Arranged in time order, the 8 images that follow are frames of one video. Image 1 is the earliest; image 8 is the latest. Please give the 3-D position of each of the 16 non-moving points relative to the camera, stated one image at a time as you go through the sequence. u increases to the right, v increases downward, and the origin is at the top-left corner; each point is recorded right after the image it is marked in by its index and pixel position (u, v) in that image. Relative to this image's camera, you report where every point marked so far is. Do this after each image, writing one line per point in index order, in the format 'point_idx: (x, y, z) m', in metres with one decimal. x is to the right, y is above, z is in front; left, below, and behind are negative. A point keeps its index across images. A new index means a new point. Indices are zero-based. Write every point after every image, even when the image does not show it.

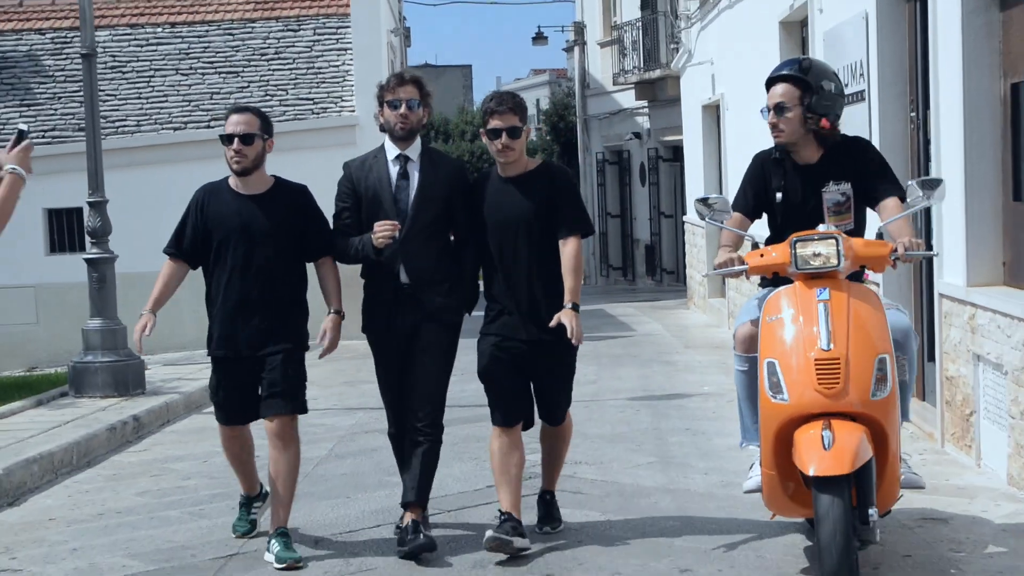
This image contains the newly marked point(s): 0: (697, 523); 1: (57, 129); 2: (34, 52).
0: (+0.7, -0.9, +5.6) m
1: (-4.8, +1.7, +15.9) m
2: (-5.4, +2.6, +17.1) m
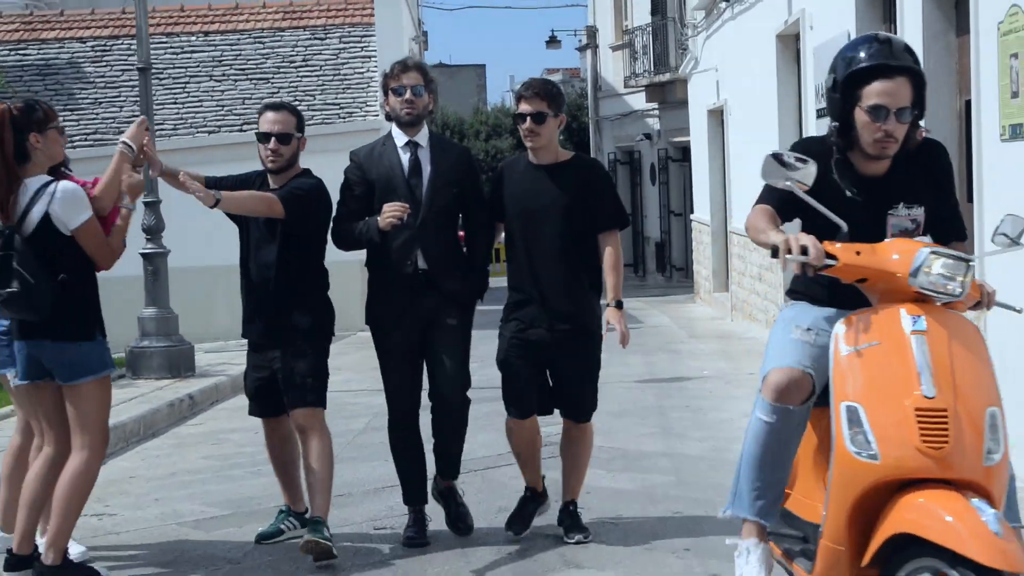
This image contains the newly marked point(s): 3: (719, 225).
0: (+0.8, -0.8, +6.6) m
1: (-4.6, +1.7, +16.9) m
2: (-5.2, +2.7, +18.1) m
3: (+2.4, +0.7, +17.8) m
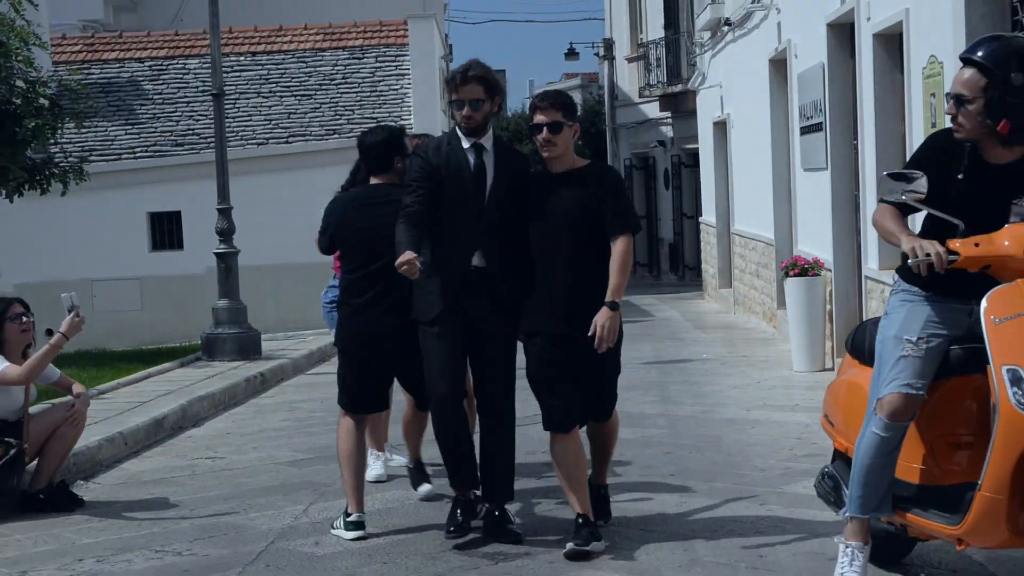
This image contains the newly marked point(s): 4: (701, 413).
0: (+0.9, -0.8, +8.2) m
1: (-4.3, +1.8, +18.6) m
2: (-4.9, +2.7, +19.8) m
3: (+2.7, +0.8, +19.4) m
4: (+1.1, -0.7, +9.0) m
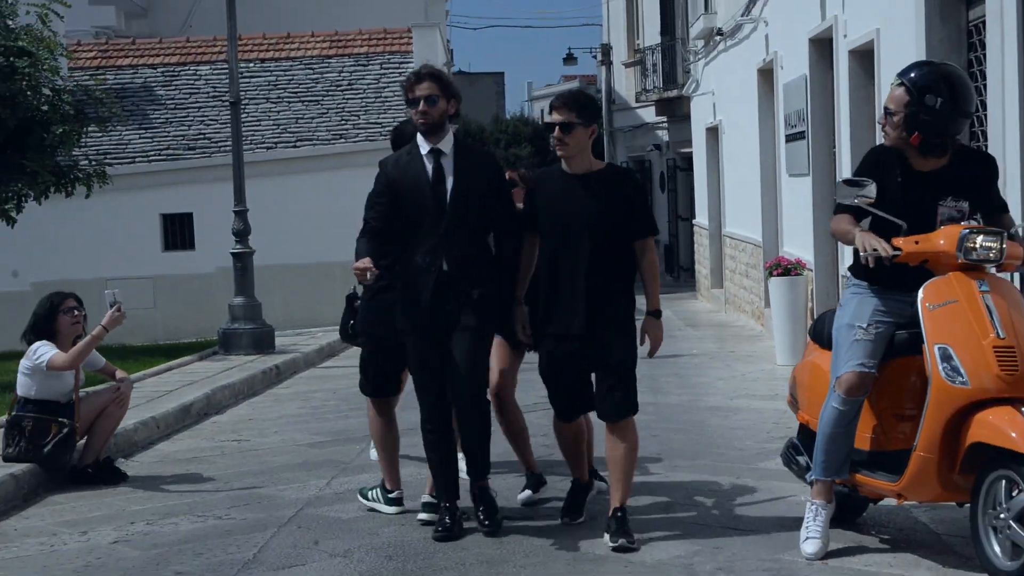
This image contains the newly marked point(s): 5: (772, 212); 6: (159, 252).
0: (+0.9, -0.8, +8.9) m
1: (-4.3, +1.8, +19.3) m
2: (-4.9, +2.8, +20.5) m
3: (+2.7, +0.8, +20.1) m
4: (+1.1, -0.7, +9.7) m
5: (+2.5, +0.7, +14.7) m
6: (-4.4, +0.5, +18.9) m
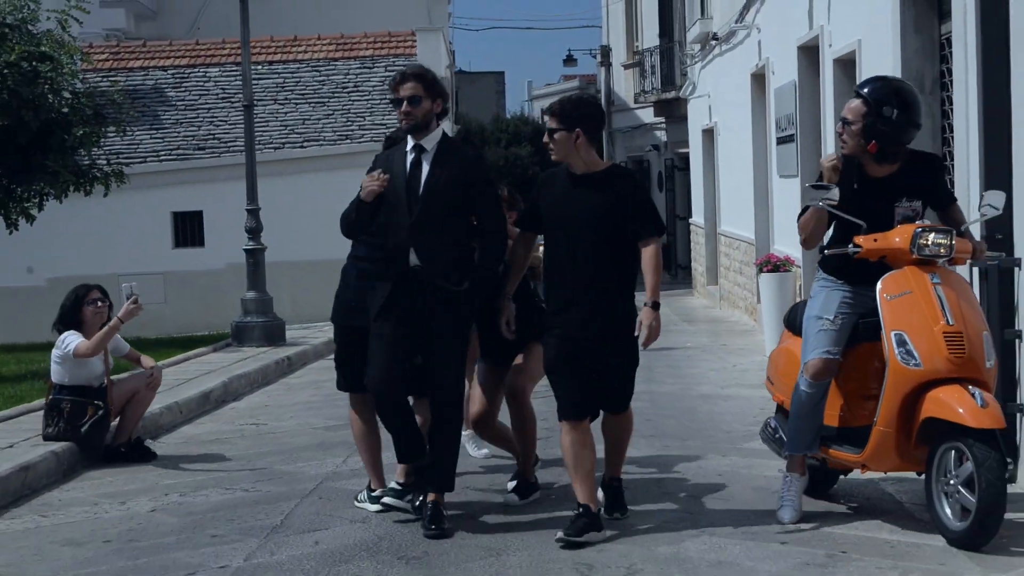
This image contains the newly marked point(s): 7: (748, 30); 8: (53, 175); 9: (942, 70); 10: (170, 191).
0: (+0.9, -0.7, +9.5) m
1: (-4.3, +1.8, +19.8) m
2: (-4.9, +2.8, +21.1) m
3: (+2.7, +0.8, +20.7) m
4: (+1.1, -0.7, +10.2) m
5: (+2.5, +0.8, +15.3) m
6: (-4.4, +0.5, +19.5) m
7: (+2.4, +2.6, +15.6) m
8: (-4.1, +1.0, +13.8) m
9: (+2.3, +1.2, +8.1) m
10: (-4.4, +1.2, +19.4) m
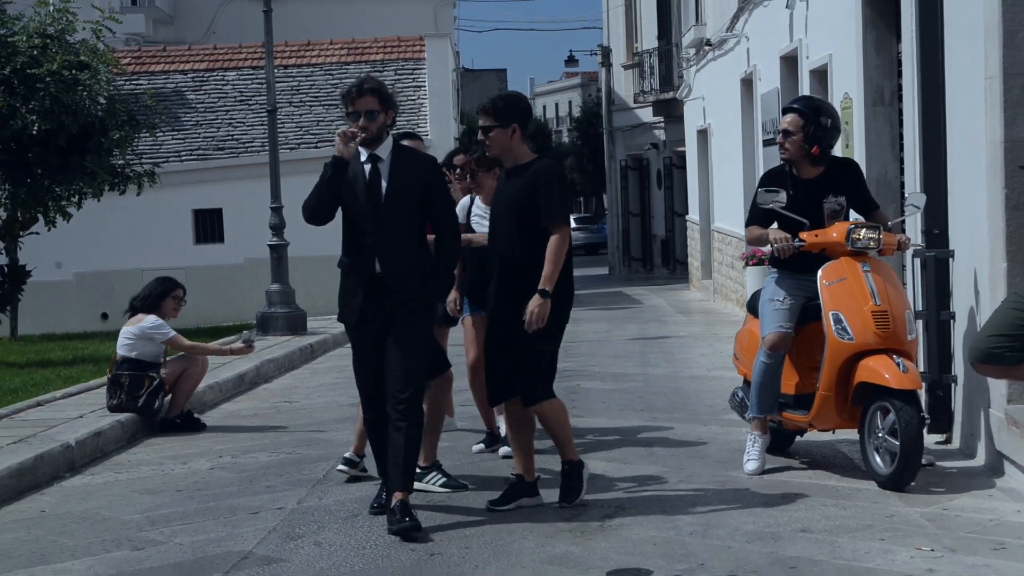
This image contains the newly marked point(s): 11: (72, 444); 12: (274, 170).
0: (+1.0, -0.7, +10.5) m
1: (-4.3, +1.9, +20.9) m
2: (-4.8, +2.9, +22.1) m
3: (+2.8, +0.9, +21.7) m
4: (+1.2, -0.6, +11.3) m
5: (+2.6, +0.9, +16.3) m
6: (-4.3, +0.6, +20.5) m
7: (+2.5, +2.7, +16.6) m
8: (-4.1, +1.1, +14.8) m
9: (+2.3, +1.2, +9.1) m
10: (-4.3, +1.3, +20.5) m
11: (-2.2, -0.8, +7.5) m
12: (-2.3, +1.1, +14.7) m
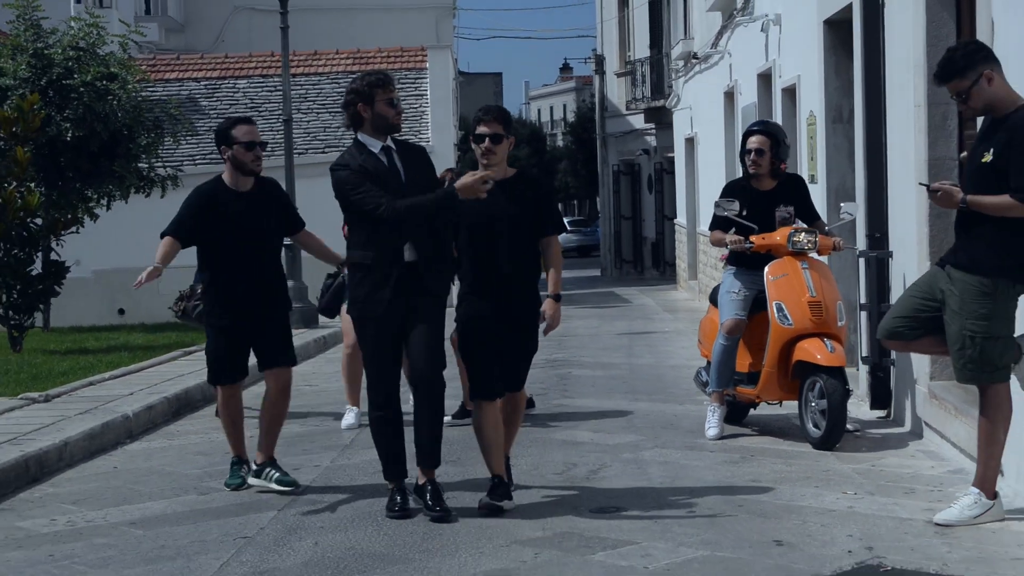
0: (+1.0, -0.6, +11.7) m
1: (-4.3, +2.0, +22.0) m
2: (-4.9, +2.9, +23.2) m
3: (+2.7, +0.9, +22.9) m
4: (+1.2, -0.6, +12.4) m
5: (+2.6, +0.9, +17.5) m
6: (-4.4, +0.6, +21.7) m
7: (+2.4, +2.7, +17.7) m
8: (-4.1, +1.1, +16.0) m
9: (+2.3, +1.2, +10.2) m
10: (-4.4, +1.4, +21.6) m
11: (-2.2, -0.7, +8.6) m
12: (-2.3, +1.2, +15.8) m
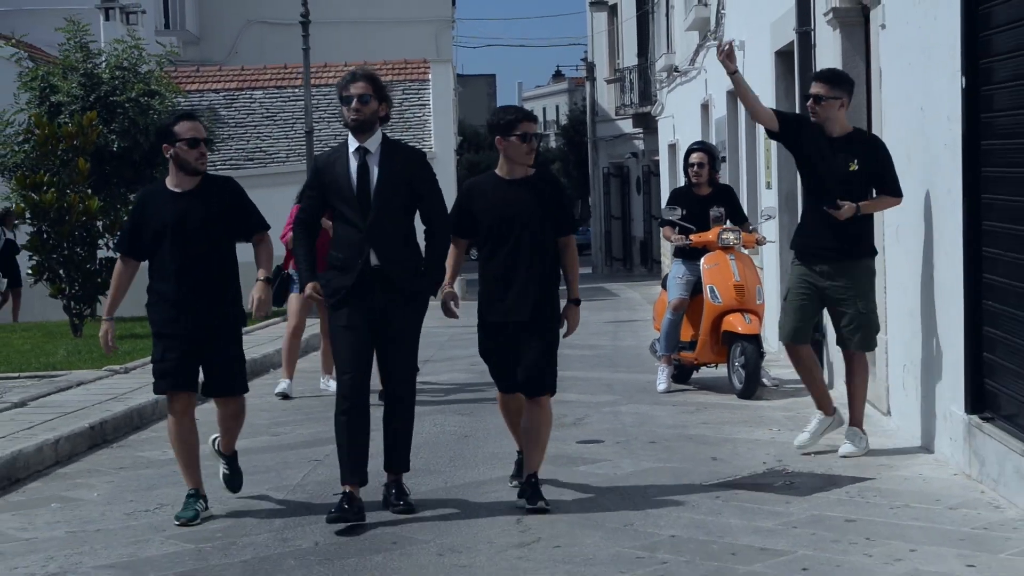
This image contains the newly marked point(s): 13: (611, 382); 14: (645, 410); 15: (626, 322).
0: (+1.0, -0.6, +13.5) m
1: (-4.4, +2.0, +23.9) m
2: (-4.9, +3.0, +25.1) m
3: (+2.7, +1.0, +24.8) m
4: (+1.1, -0.5, +14.3) m
5: (+2.5, +0.9, +19.3) m
6: (-4.4, +0.7, +23.5) m
7: (+2.4, +2.8, +19.6) m
8: (-4.1, +1.2, +17.8) m
9: (+2.3, +1.3, +12.1) m
10: (-4.4, +1.4, +23.5) m
11: (-2.2, -0.6, +10.5) m
12: (-2.4, +1.3, +17.7) m
13: (+0.7, -0.7, +10.7) m
14: (+0.8, -0.7, +9.0) m
15: (+1.3, -0.4, +17.6) m
